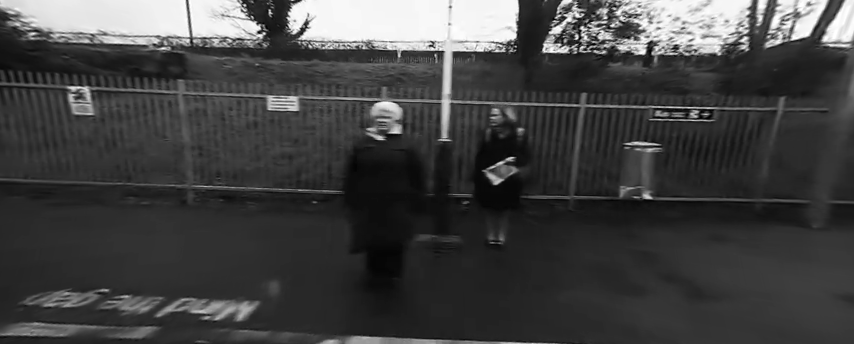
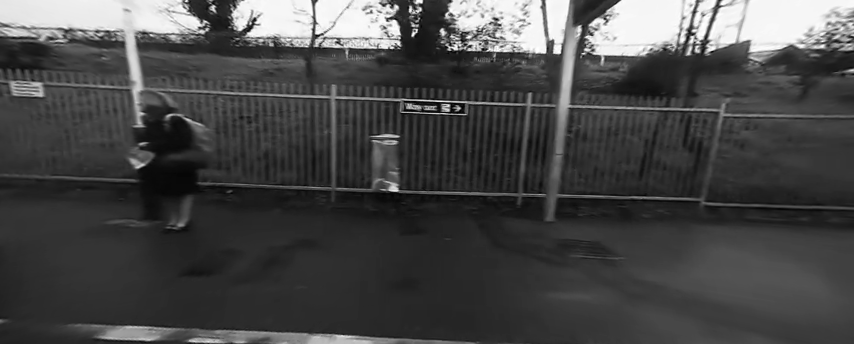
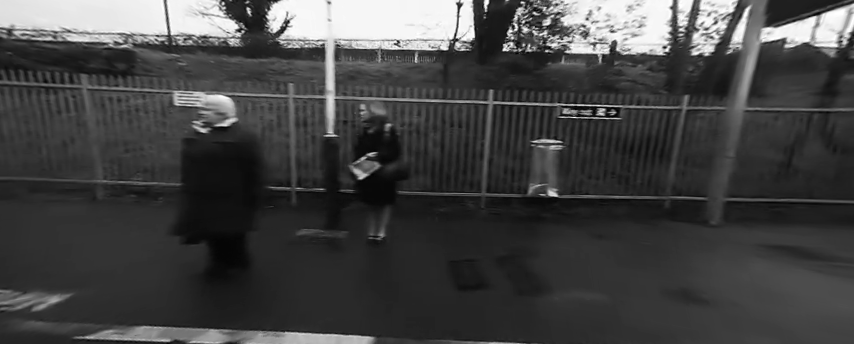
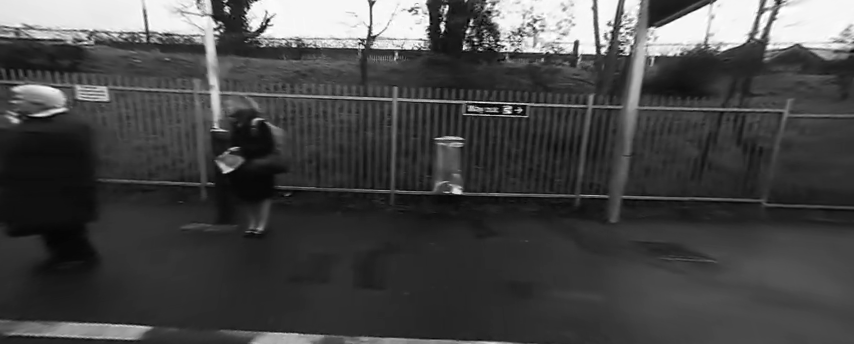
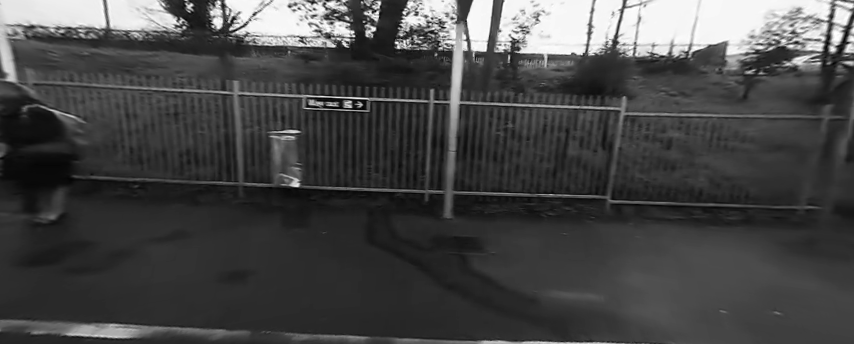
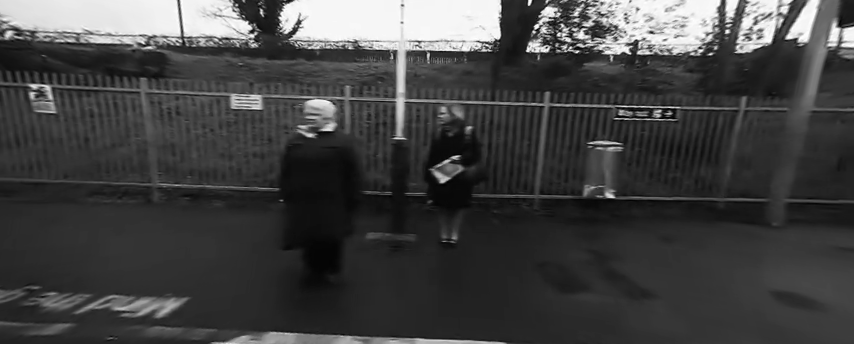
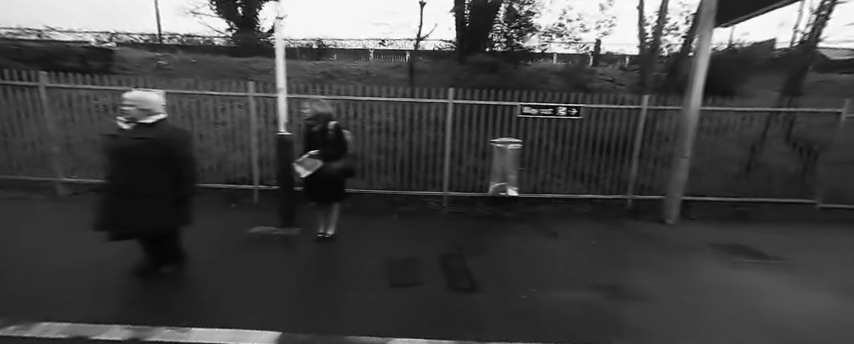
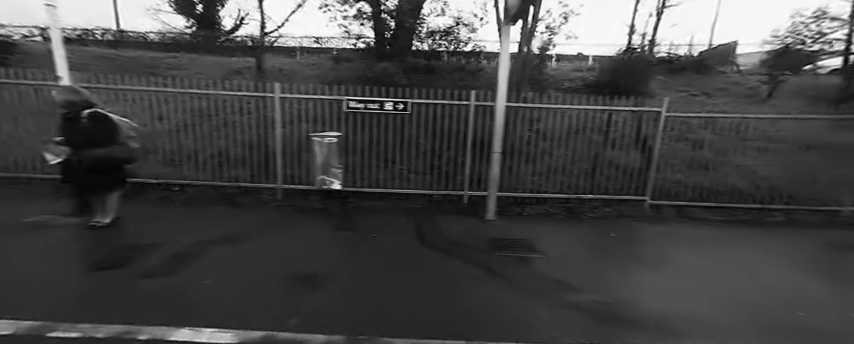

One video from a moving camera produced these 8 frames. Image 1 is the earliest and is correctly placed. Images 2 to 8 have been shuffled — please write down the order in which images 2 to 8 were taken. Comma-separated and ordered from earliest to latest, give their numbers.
6, 3, 7, 4, 2, 8, 5
